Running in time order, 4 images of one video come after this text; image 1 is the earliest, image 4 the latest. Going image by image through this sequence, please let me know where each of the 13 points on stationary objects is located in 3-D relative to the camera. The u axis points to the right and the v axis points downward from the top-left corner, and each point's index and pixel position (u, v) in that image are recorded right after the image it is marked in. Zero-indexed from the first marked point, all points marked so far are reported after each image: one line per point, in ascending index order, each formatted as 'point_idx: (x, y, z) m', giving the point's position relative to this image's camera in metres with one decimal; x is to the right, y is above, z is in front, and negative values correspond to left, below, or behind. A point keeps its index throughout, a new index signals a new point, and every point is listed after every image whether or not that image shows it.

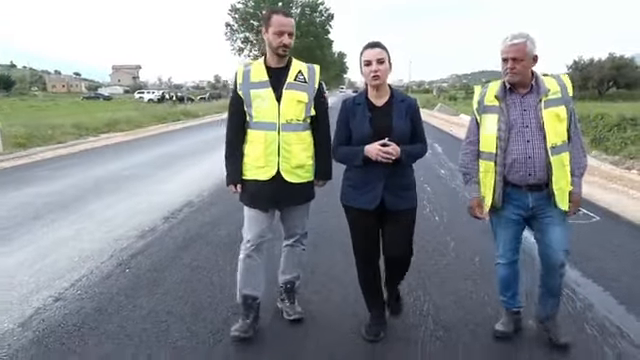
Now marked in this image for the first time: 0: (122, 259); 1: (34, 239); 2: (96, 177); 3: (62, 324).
0: (-2.3, -0.9, +6.1) m
1: (-3.8, -0.8, +7.0) m
2: (-5.2, +0.1, +12.5) m
3: (-2.2, -1.2, +4.4) m
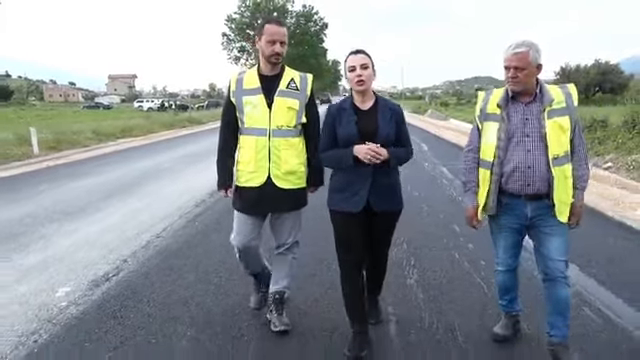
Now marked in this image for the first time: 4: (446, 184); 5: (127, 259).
0: (-2.1, -0.6, +8.5) m
1: (-3.6, -0.5, +9.4) m
2: (-5.1, +0.3, +15.0) m
3: (-2.0, -0.9, +6.8) m
4: (+2.9, -0.1, +12.0) m
5: (-2.4, -1.0, +6.4) m
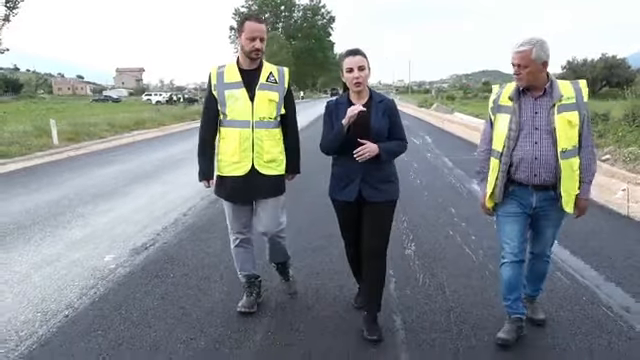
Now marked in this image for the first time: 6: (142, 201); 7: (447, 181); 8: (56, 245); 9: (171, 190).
0: (-2.0, -0.4, +9.4) m
1: (-3.5, -0.2, +10.3) m
2: (-4.9, +0.6, +15.9) m
3: (-1.8, -0.7, +7.7) m
4: (+3.1, +0.2, +12.8) m
5: (-2.2, -0.7, +7.3) m
6: (-3.2, -0.4, +9.4) m
7: (+2.8, 0.0, +11.7) m
8: (-3.4, -0.8, +6.7) m
9: (-2.9, -0.2, +10.5) m
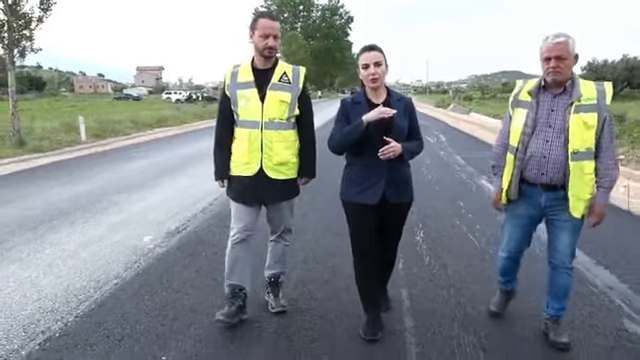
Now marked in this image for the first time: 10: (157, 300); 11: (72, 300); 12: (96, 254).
0: (-1.7, -0.2, +10.1) m
1: (-3.1, -0.1, +11.1) m
2: (-4.4, +0.8, +16.7) m
3: (-1.6, -0.5, +8.4) m
4: (+3.5, +0.3, +13.3) m
5: (-2.0, -0.6, +8.0) m
6: (-2.9, -0.2, +10.2) m
7: (+3.2, +0.1, +12.3) m
8: (-3.1, -0.7, +7.5) m
9: (-2.6, 0.0, +11.2) m
10: (-1.5, -1.1, +4.9) m
11: (-2.3, -1.1, +4.9) m
12: (-2.7, -0.9, +6.3) m
